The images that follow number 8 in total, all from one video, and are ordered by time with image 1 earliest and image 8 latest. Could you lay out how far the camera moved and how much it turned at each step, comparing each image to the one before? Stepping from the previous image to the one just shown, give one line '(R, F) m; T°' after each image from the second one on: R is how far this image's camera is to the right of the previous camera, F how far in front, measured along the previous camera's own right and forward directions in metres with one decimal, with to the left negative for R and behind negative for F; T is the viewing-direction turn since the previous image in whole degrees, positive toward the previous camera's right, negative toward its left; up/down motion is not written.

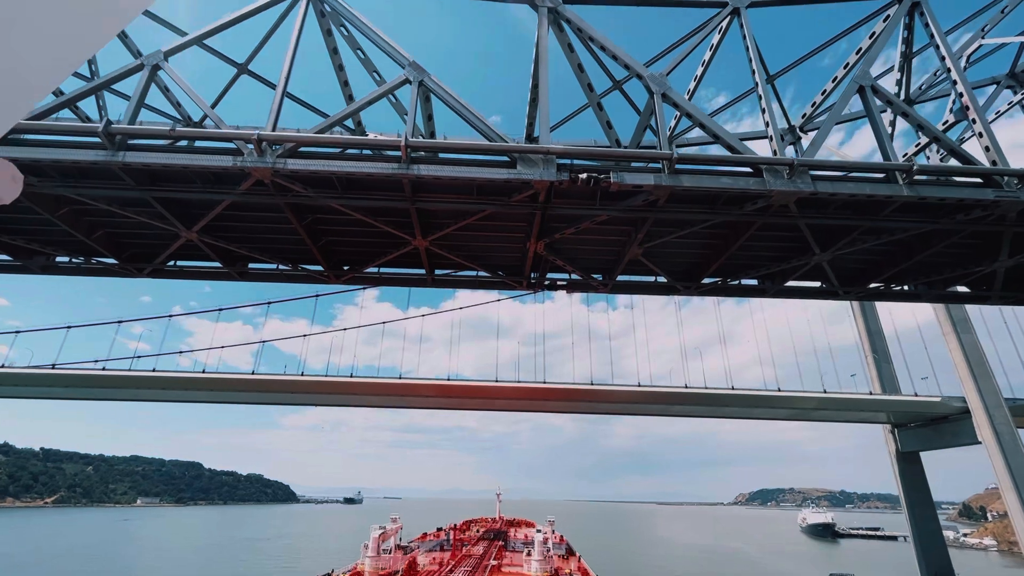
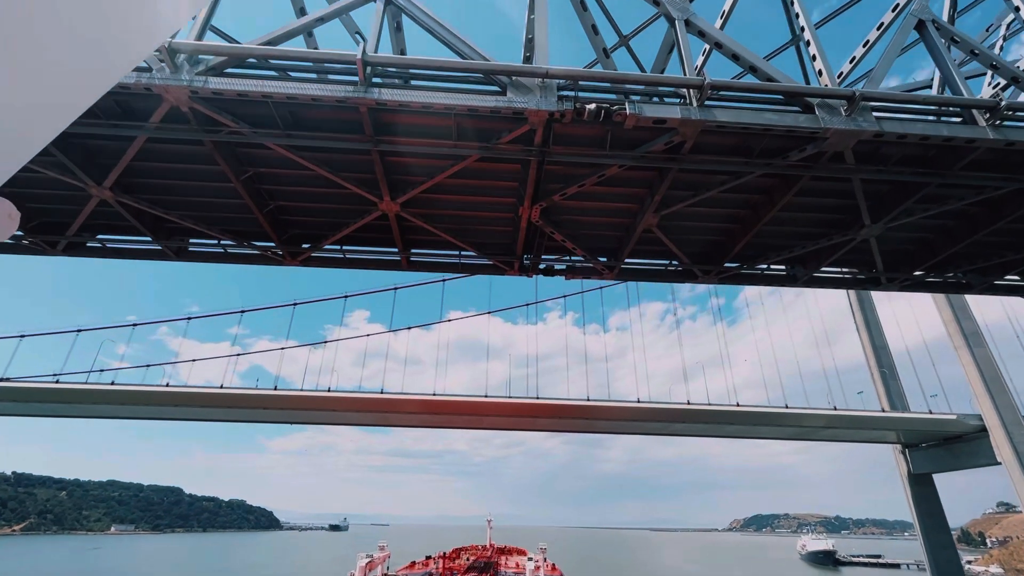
(+0.1, +1.5) m; +1°
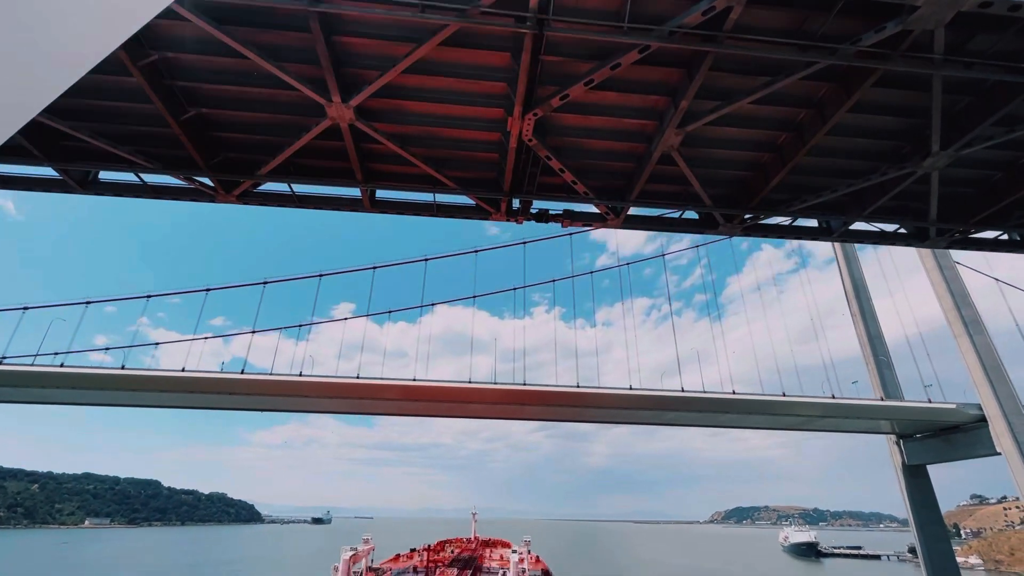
(0.0, +1.4) m; +2°
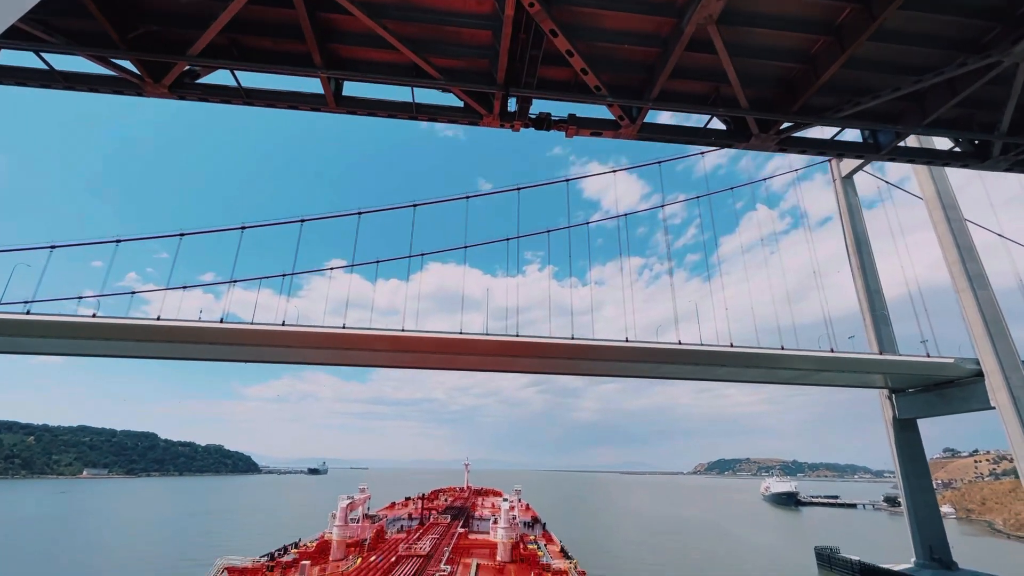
(0.0, +1.0) m; +1°
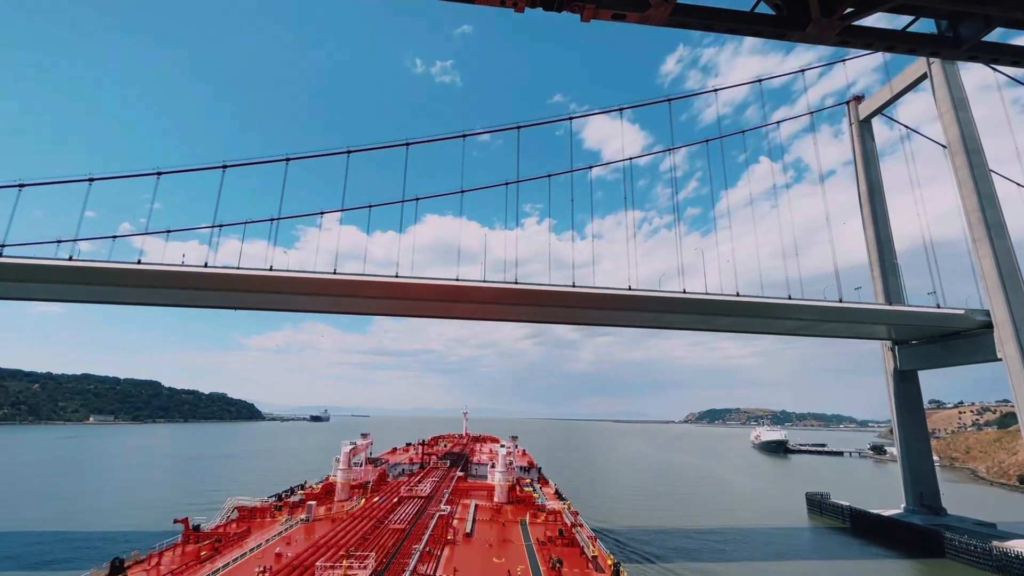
(0.0, +0.9) m; 0°
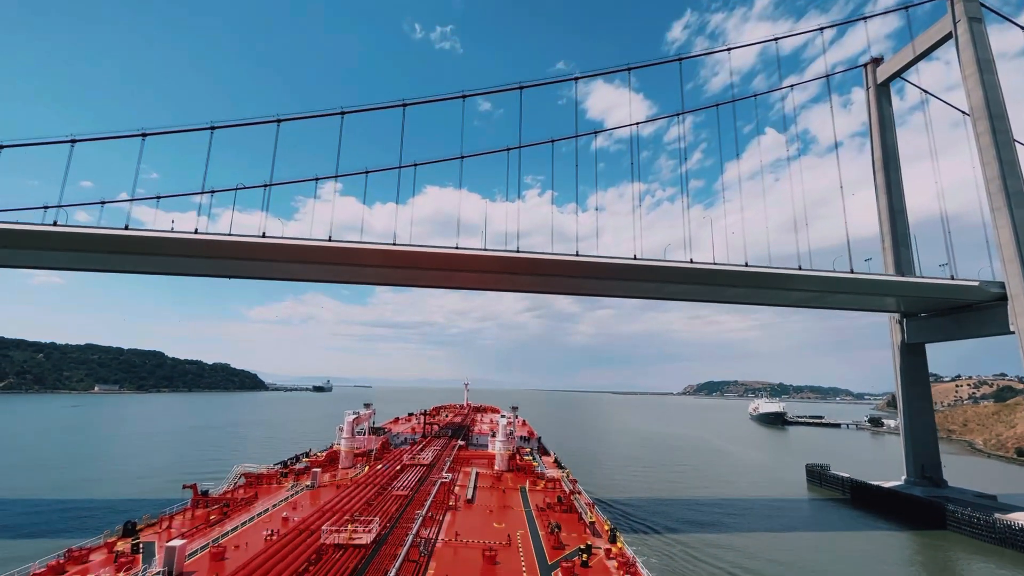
(0.0, +0.6) m; 0°
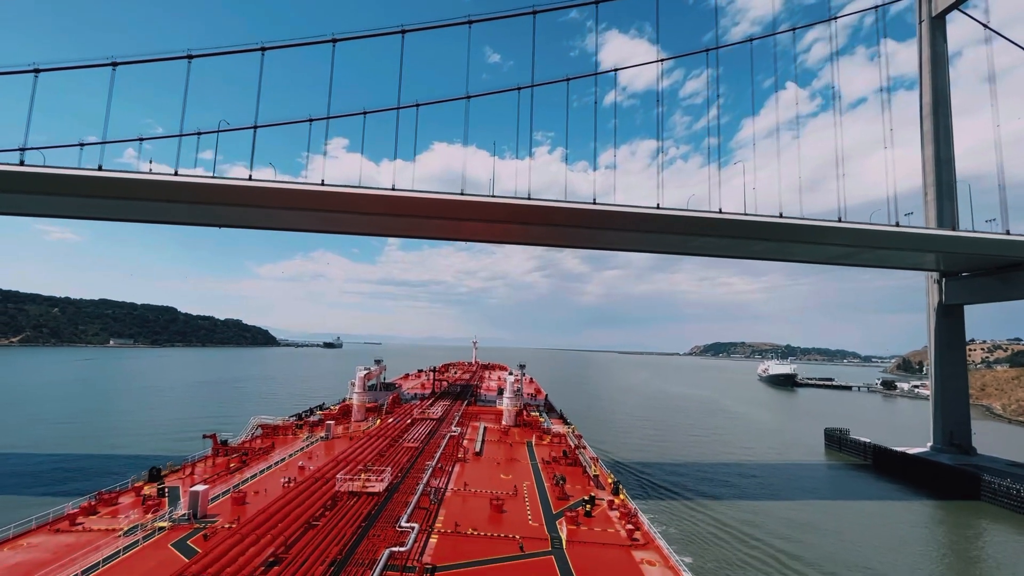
(-0.1, +1.6) m; -1°
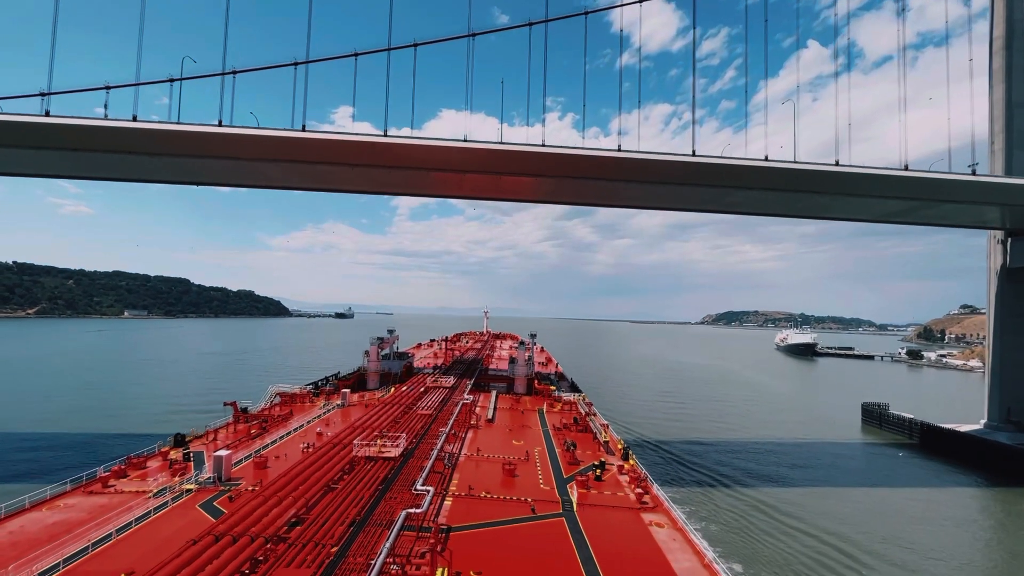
(0.0, +2.2) m; -1°
